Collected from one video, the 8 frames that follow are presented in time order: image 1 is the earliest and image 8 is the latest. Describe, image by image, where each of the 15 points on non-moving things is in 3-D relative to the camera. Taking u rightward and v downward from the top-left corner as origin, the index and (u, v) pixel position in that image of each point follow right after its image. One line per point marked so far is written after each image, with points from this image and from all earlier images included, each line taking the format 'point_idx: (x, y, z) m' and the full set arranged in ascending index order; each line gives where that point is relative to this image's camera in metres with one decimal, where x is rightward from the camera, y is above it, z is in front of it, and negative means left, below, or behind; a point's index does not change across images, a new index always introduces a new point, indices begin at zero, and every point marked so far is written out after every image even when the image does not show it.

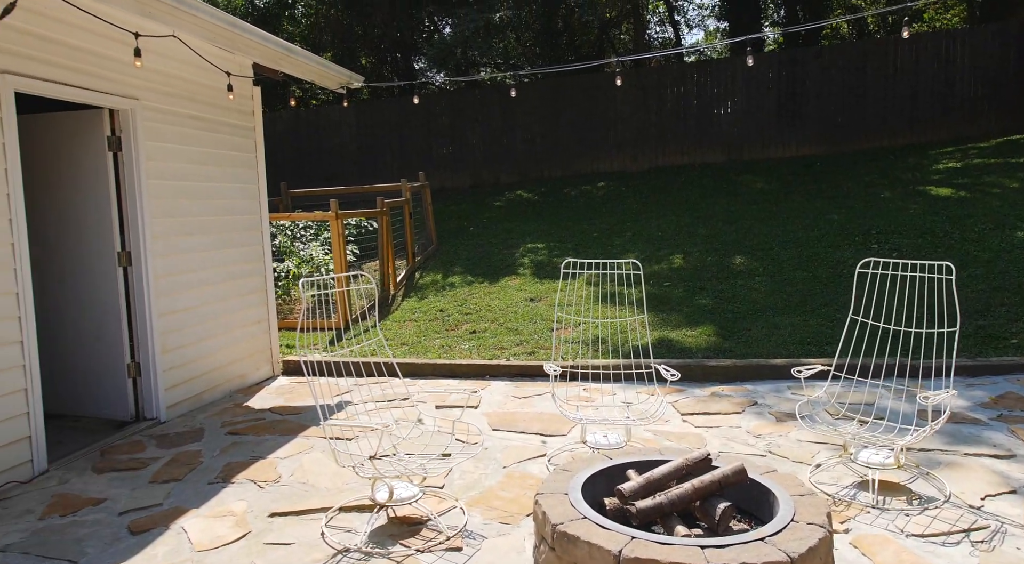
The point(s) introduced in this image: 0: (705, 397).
0: (+1.1, -0.7, +4.4) m
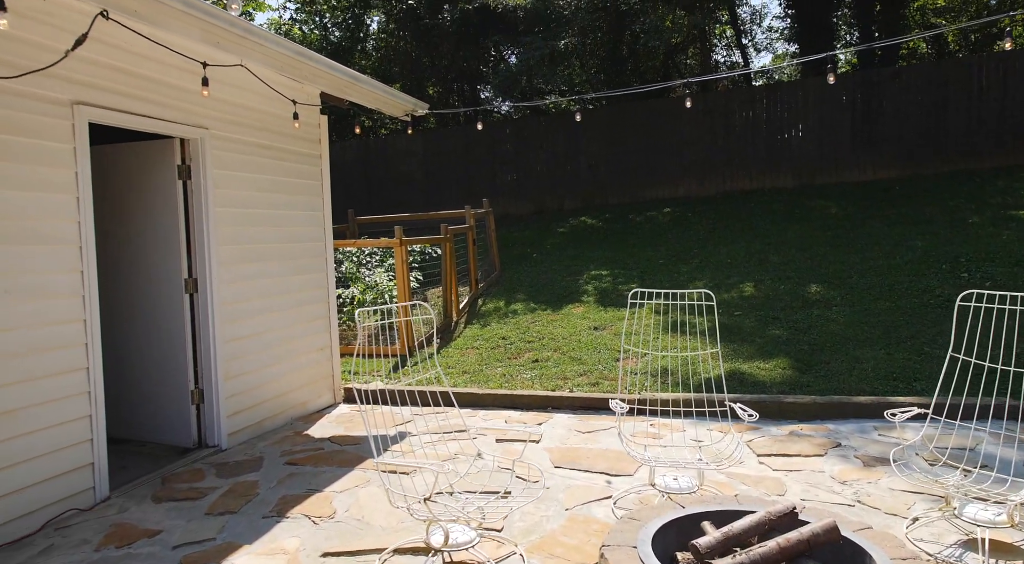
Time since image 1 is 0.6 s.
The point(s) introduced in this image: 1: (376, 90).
0: (+1.5, -0.8, +4.1) m
1: (-0.9, +1.3, +5.1) m
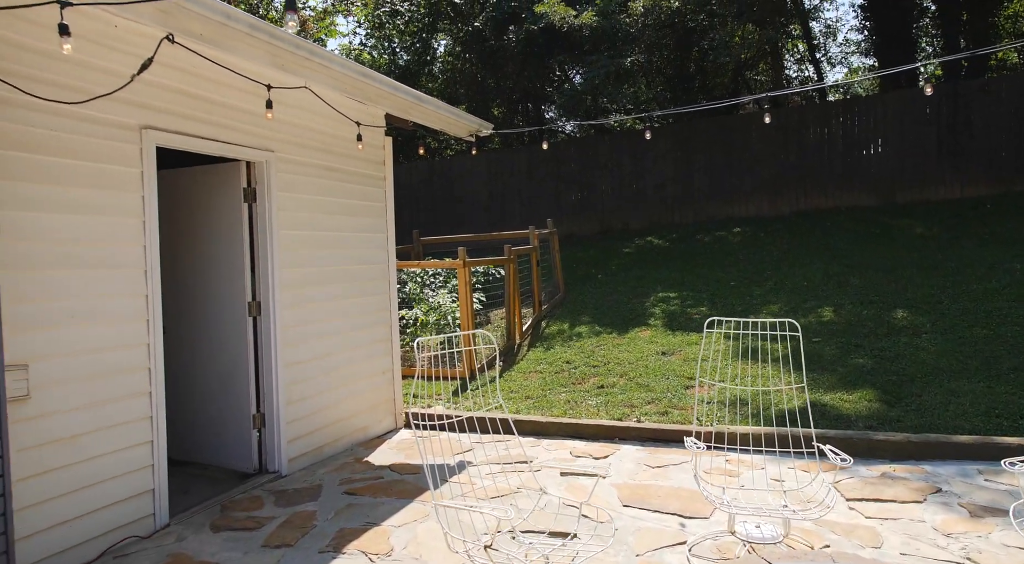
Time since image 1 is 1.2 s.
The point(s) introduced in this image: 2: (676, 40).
0: (+1.8, -1.0, +3.8) m
1: (-0.5, +1.2, +5.1) m
2: (+2.8, +4.1, +12.6) m
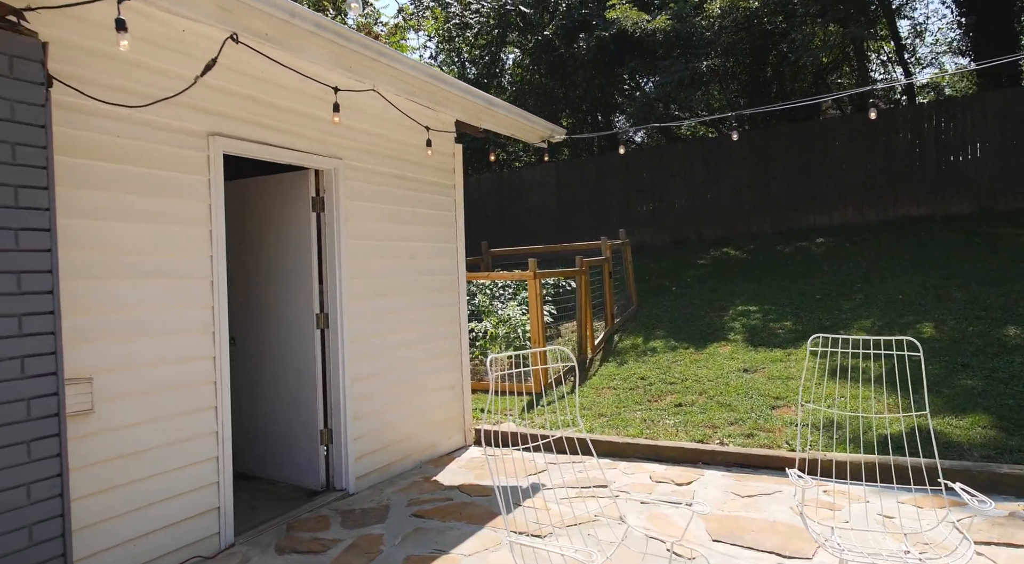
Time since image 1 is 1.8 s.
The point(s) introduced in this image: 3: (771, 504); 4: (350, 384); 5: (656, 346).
0: (+2.2, -1.1, +3.3) m
1: (0.0, +1.1, +4.9) m
2: (+3.9, +3.9, +12.2) m
3: (+1.3, -1.1, +3.8) m
4: (-0.9, -0.6, +4.3) m
5: (+1.6, -0.7, +8.2) m
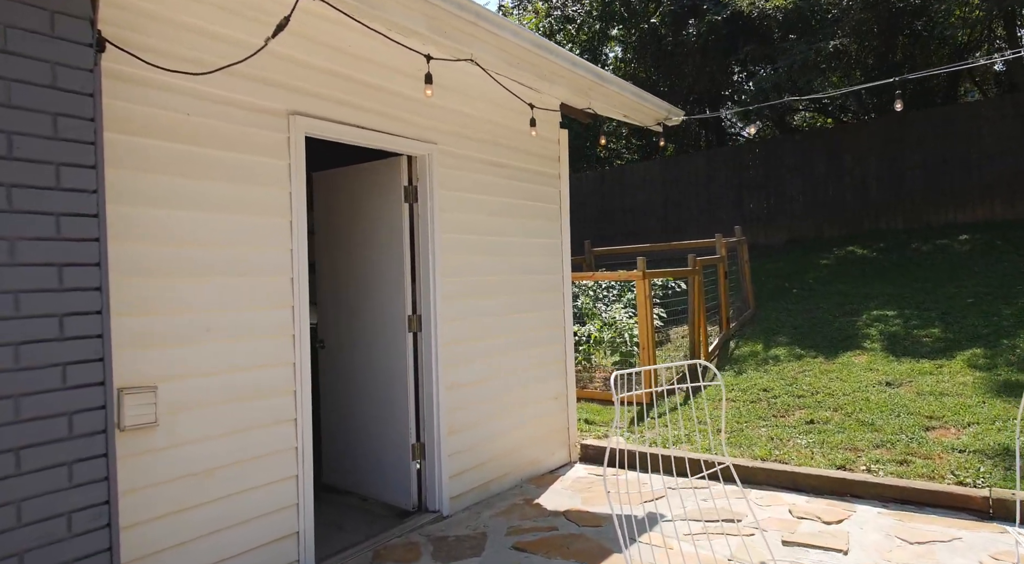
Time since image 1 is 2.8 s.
0: (+2.6, -1.1, +2.5) m
1: (+0.7, +1.1, +4.3) m
2: (+5.5, +3.9, +11.0) m
3: (+1.8, -1.1, +3.1) m
4: (-0.4, -0.6, +3.9) m
5: (+2.7, -0.7, +7.4) m
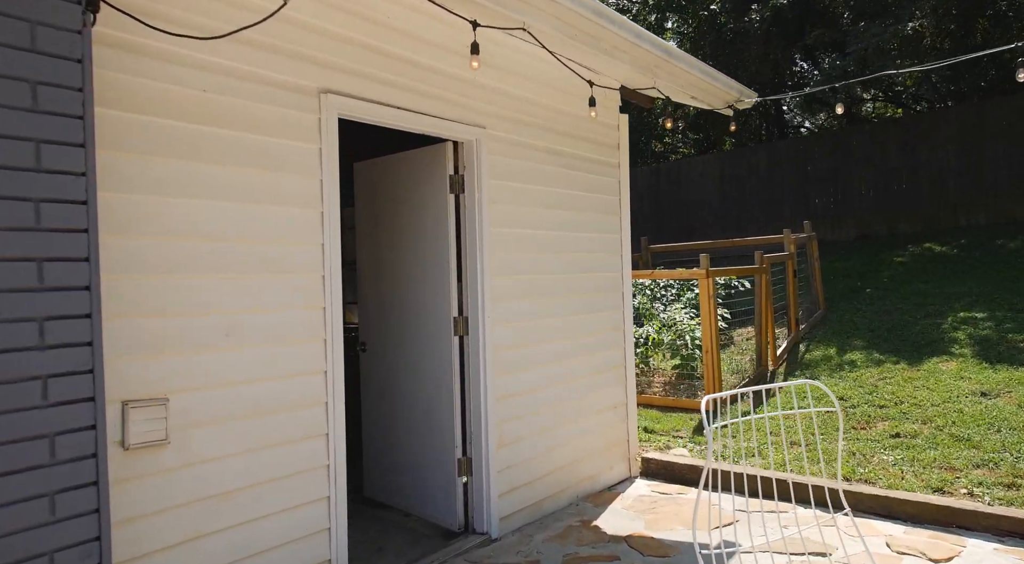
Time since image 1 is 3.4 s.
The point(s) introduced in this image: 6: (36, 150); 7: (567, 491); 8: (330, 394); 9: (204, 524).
0: (+2.8, -1.1, +1.9) m
1: (+1.0, +1.1, +3.9) m
2: (+6.3, +3.9, +10.3) m
3: (+2.0, -1.1, +2.5) m
4: (-0.1, -0.6, +3.5) m
5: (+3.2, -0.7, +6.9) m
6: (-1.1, +0.3, +1.7) m
7: (+0.3, -1.1, +4.0) m
8: (-0.7, -0.4, +2.7) m
9: (-1.0, -0.8, +2.4) m
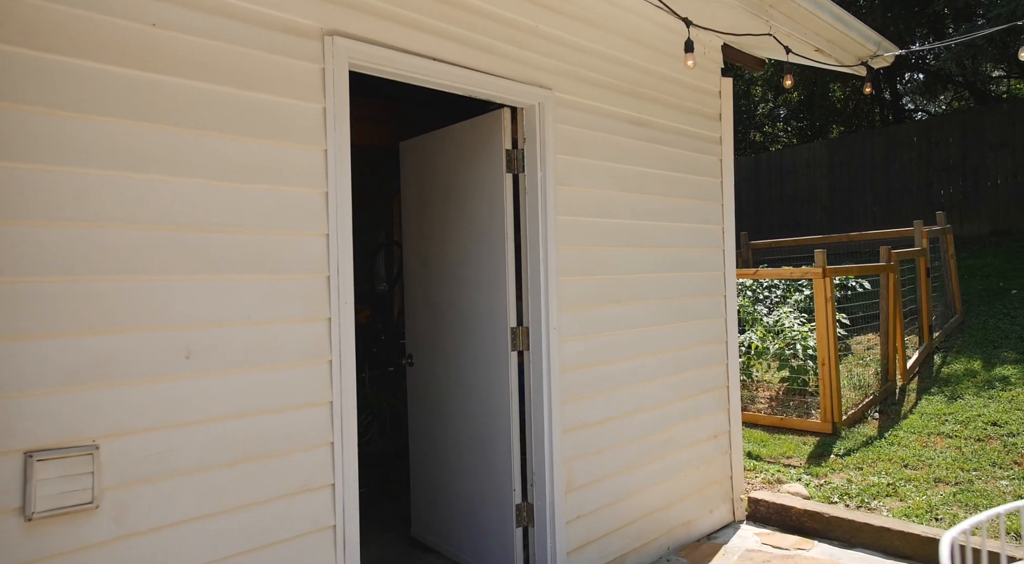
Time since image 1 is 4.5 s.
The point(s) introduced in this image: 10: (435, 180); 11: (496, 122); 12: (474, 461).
0: (+2.8, -1.1, +0.9) m
1: (+1.3, +1.1, +3.0) m
2: (+7.3, +3.9, +8.7) m
3: (+2.2, -1.1, +1.6) m
4: (+0.2, -0.6, +2.8) m
5: (+3.8, -0.7, +5.7) m
6: (-1.0, +0.3, +1.1) m
7: (+0.6, -1.1, +3.2) m
8: (-0.5, -0.4, +2.1) m
9: (-0.8, -0.8, +1.7) m
10: (-0.3, +0.4, +3.2) m
11: (-0.1, +0.6, +2.8) m
12: (-0.2, -0.7, +3.0) m
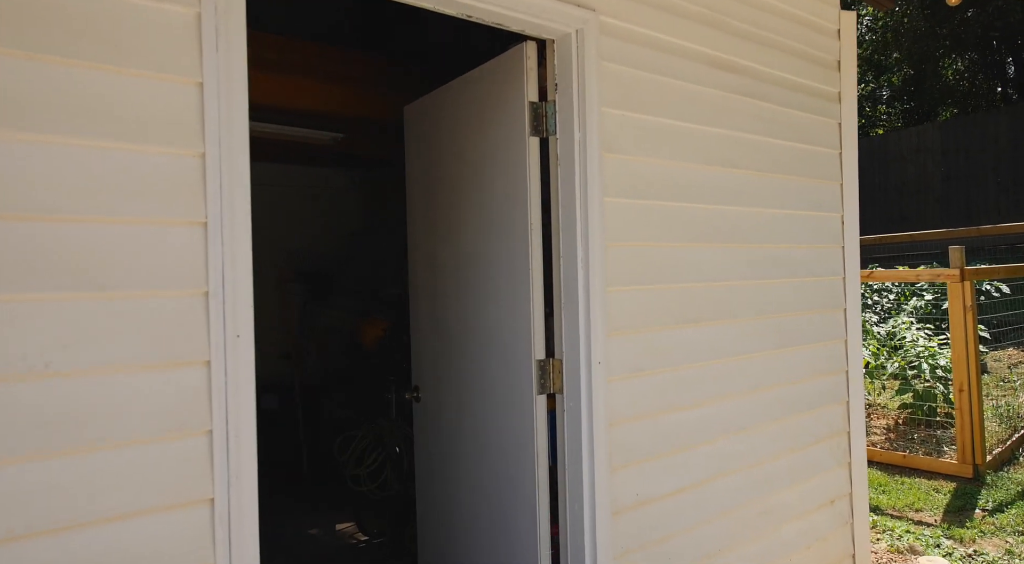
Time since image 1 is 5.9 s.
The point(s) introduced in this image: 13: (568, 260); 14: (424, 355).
0: (+2.7, -1.1, -0.3) m
1: (+1.4, +1.1, +2.0) m
2: (+8.0, +3.9, +7.0) m
3: (+2.1, -1.2, +0.5) m
4: (+0.3, -0.6, +1.9) m
5: (+4.2, -0.7, +4.4) m
6: (-1.1, +0.3, +0.3) m
7: (+0.7, -1.2, +2.3) m
8: (-0.5, -0.5, +1.3) m
9: (-0.9, -0.8, +1.0) m
10: (-0.2, +0.4, +2.4) m
11: (0.0, +0.6, +2.0) m
12: (-0.1, -0.8, +2.2) m
13: (+0.2, +0.1, +1.9) m
14: (-0.3, -0.2, +2.5) m
